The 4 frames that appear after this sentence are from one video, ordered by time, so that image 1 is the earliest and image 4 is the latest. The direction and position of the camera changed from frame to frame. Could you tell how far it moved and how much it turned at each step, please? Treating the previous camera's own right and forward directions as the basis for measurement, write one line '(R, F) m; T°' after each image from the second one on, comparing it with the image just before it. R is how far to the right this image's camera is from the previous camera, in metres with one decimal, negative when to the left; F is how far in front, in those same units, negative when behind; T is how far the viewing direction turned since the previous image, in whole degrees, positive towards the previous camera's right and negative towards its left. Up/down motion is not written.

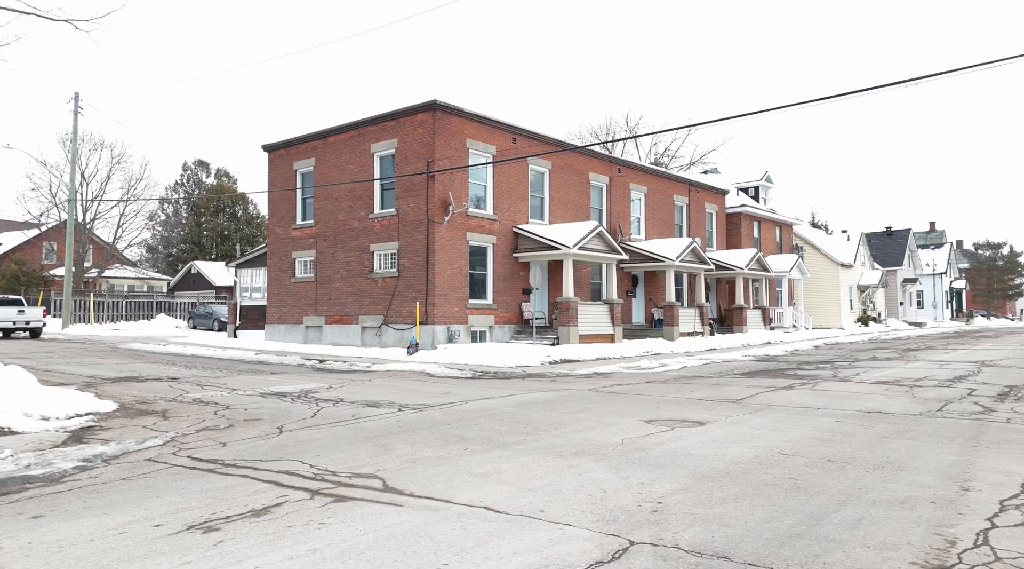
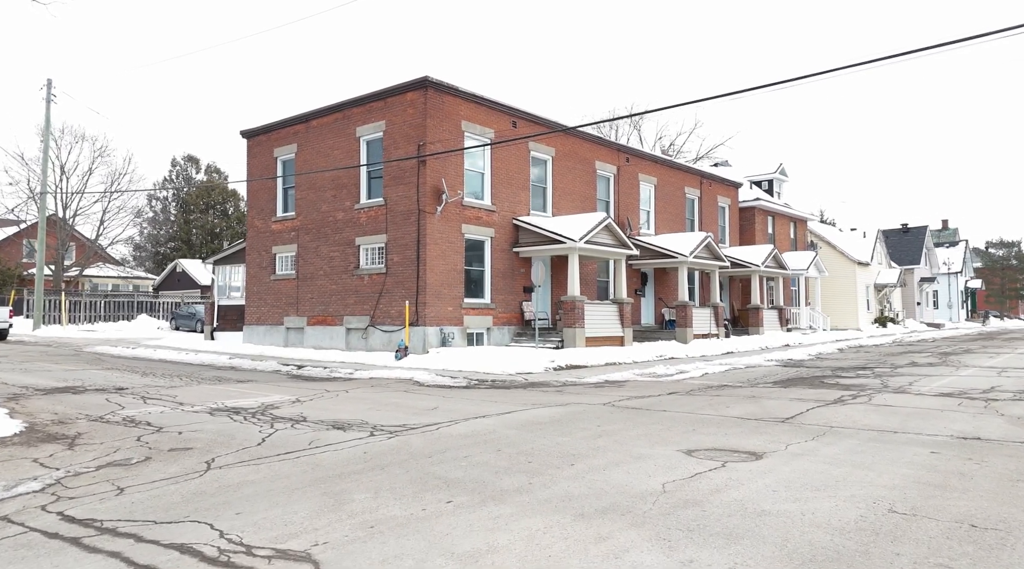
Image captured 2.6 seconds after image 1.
(0.0, +2.2) m; 0°
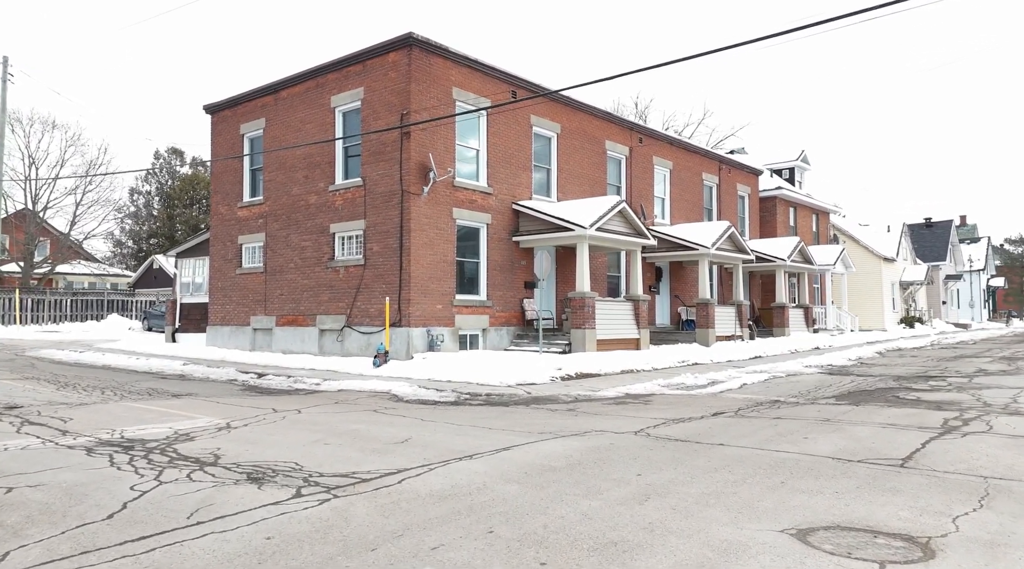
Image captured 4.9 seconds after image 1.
(0.0, +3.0) m; 0°
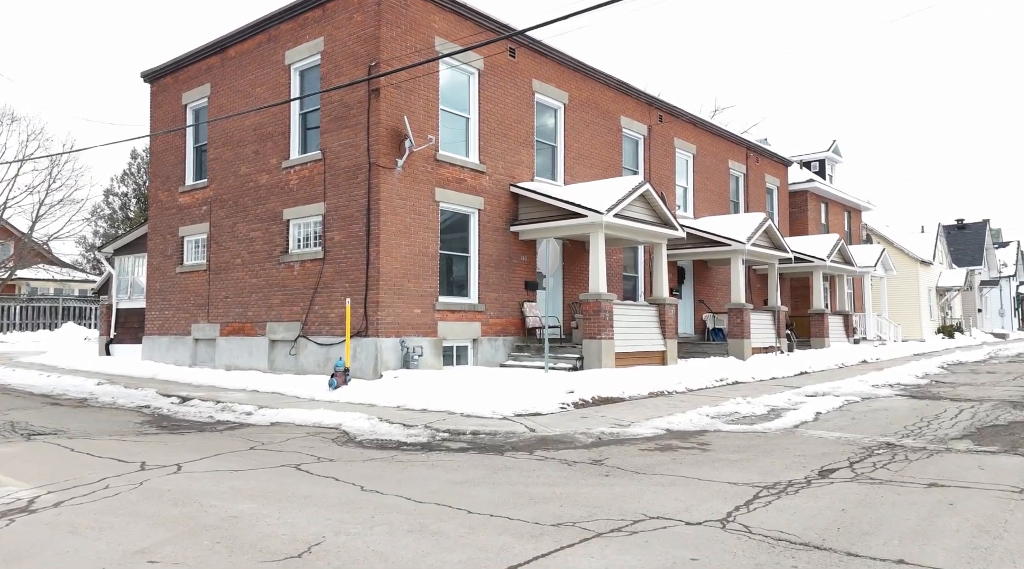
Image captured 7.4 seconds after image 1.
(0.0, +3.7) m; 0°
